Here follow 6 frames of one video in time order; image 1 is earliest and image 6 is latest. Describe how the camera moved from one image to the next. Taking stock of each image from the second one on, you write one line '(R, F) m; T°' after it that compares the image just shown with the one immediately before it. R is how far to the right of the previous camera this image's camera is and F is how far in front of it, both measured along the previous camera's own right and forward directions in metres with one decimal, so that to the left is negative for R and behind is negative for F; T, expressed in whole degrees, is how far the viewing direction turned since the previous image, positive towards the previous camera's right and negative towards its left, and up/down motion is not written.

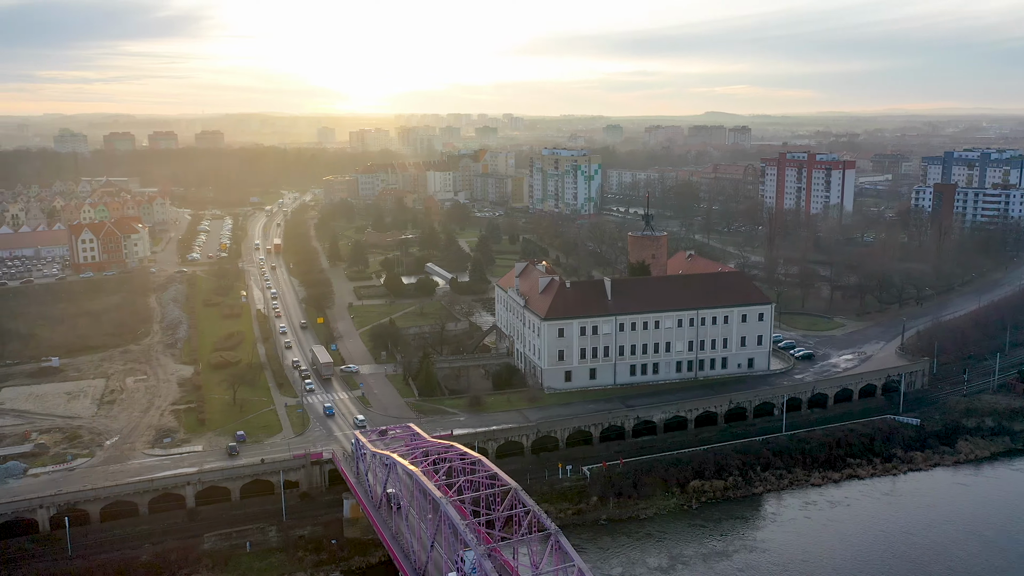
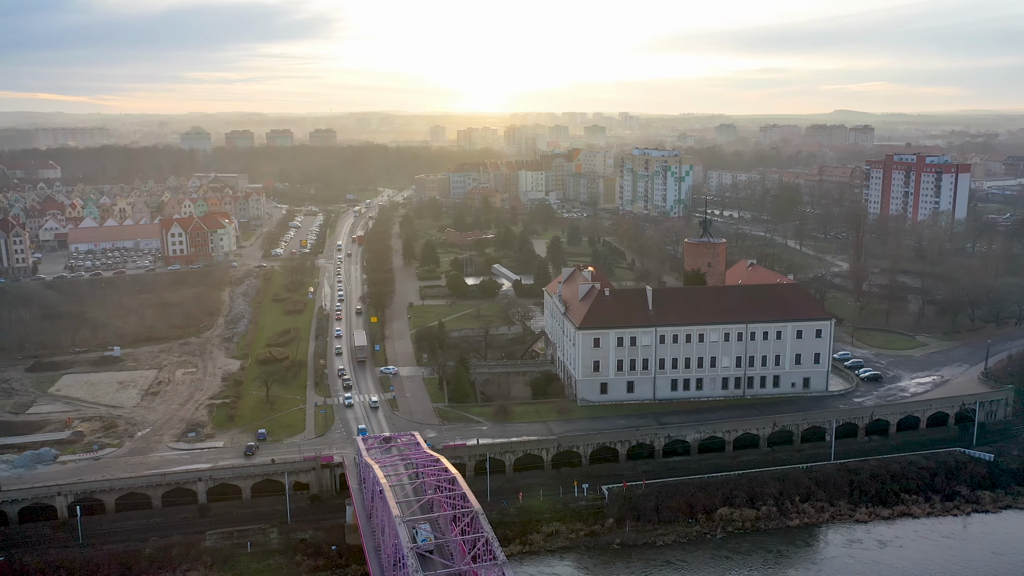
(+2.6, +1.1) m; -8°
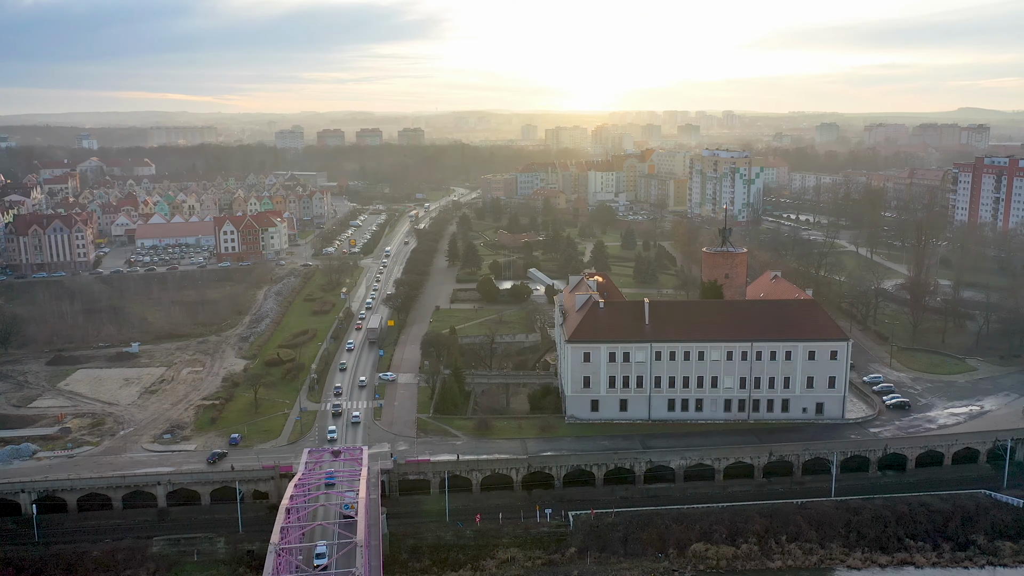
(+3.6, +1.4) m; -7°
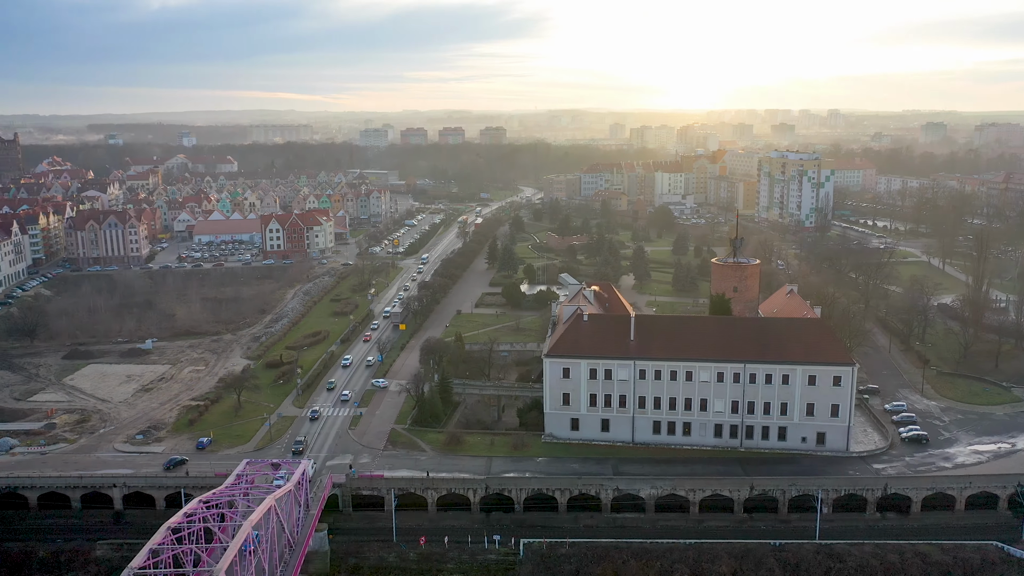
(+3.5, +1.4) m; -7°
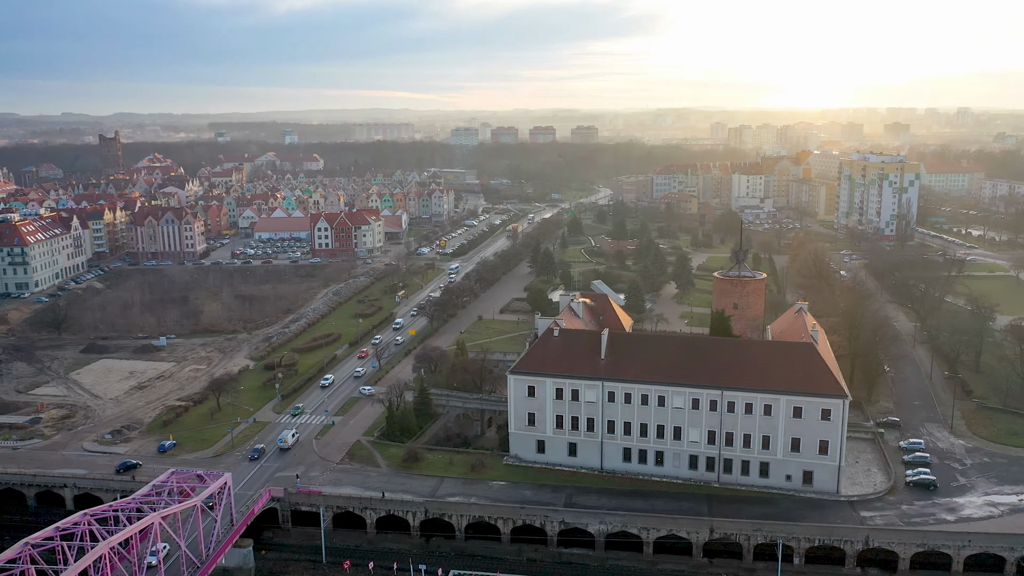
(+4.0, +1.7) m; -7°
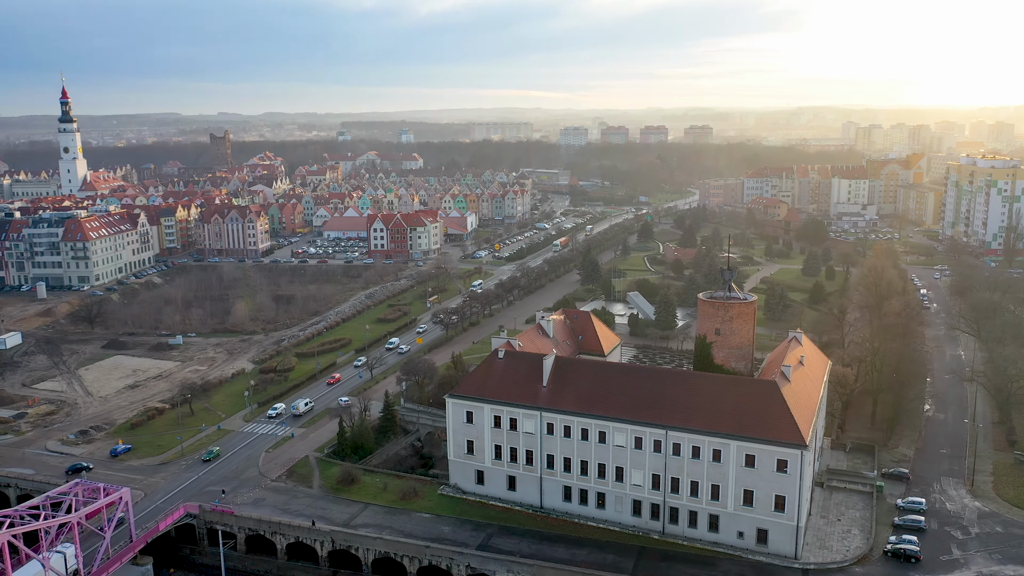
(+4.8, +2.2) m; -9°
